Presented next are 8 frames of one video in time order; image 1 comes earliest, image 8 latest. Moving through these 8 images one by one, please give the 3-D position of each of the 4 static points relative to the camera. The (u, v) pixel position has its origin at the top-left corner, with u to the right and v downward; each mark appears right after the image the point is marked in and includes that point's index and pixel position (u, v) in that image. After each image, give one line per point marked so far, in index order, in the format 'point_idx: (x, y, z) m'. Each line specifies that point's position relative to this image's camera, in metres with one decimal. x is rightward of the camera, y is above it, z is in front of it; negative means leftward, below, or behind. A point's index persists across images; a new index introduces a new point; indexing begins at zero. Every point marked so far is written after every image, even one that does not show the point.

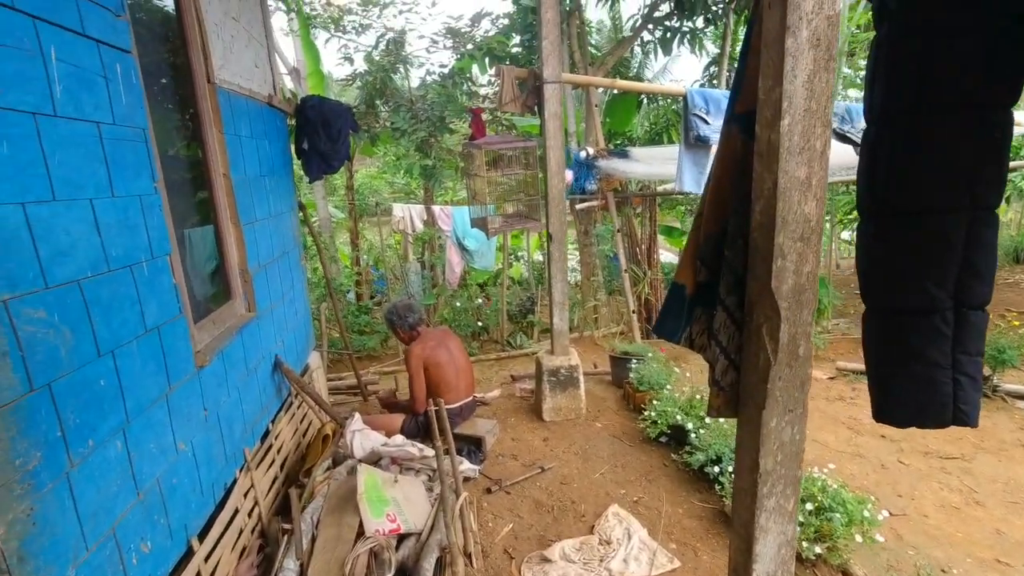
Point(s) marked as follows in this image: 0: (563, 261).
0: (+0.4, +0.2, +4.3) m
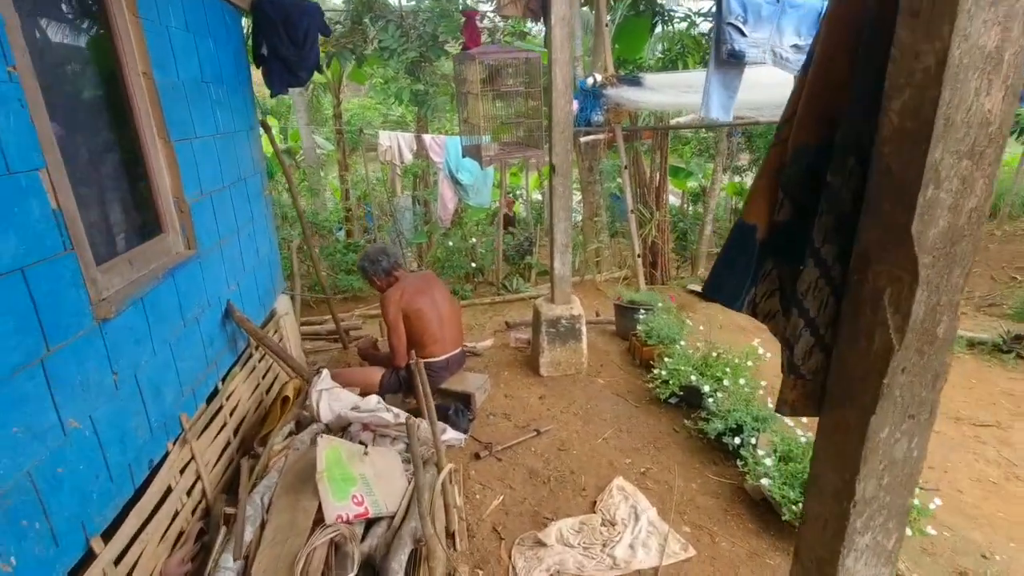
0: (+0.4, +0.6, +3.8) m
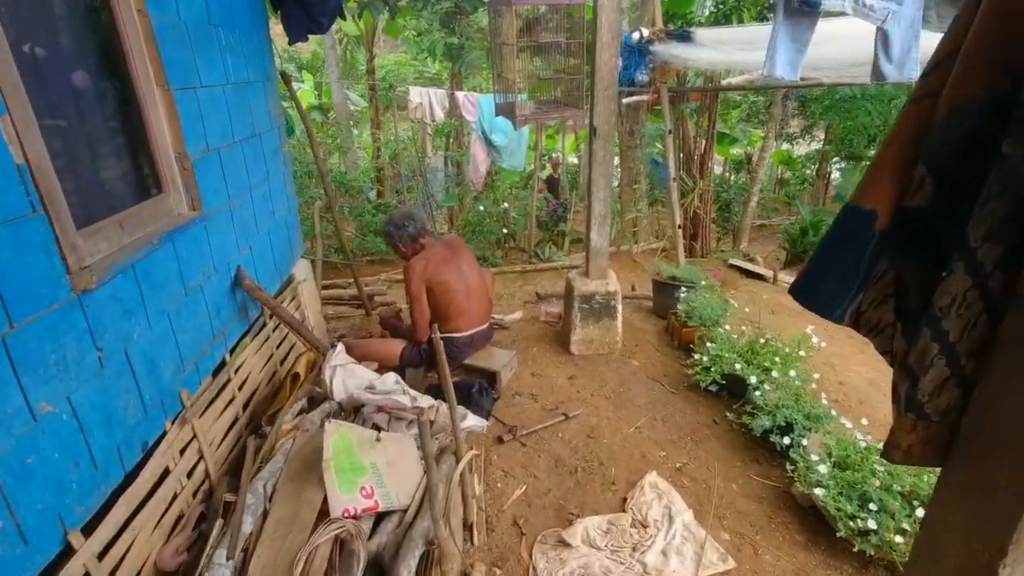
0: (+0.6, +0.8, +3.4) m
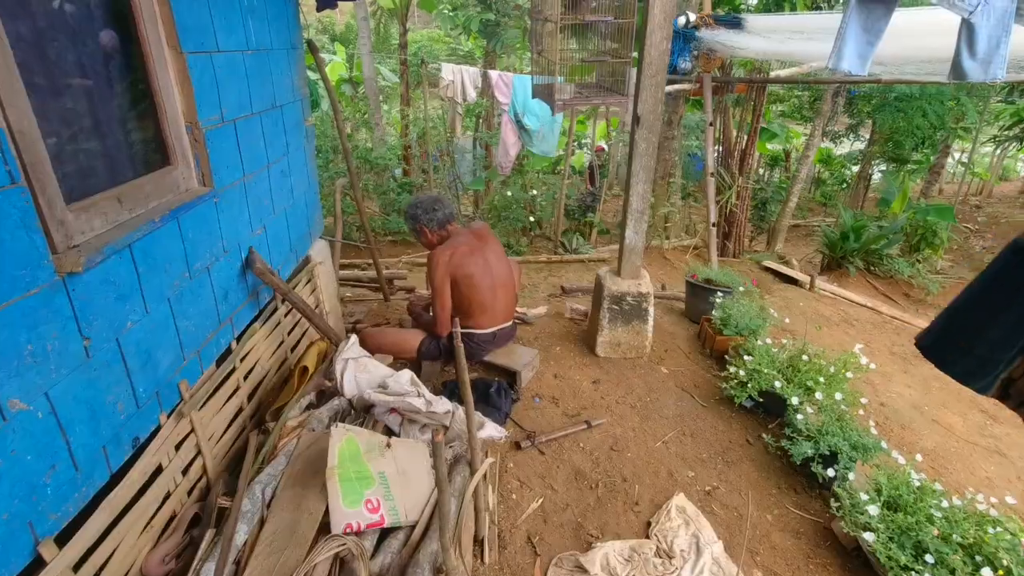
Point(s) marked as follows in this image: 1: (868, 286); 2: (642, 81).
0: (+0.8, +0.7, +3.2) m
1: (+4.6, 0.0, +7.2) m
2: (+0.7, +1.1, +3.0) m
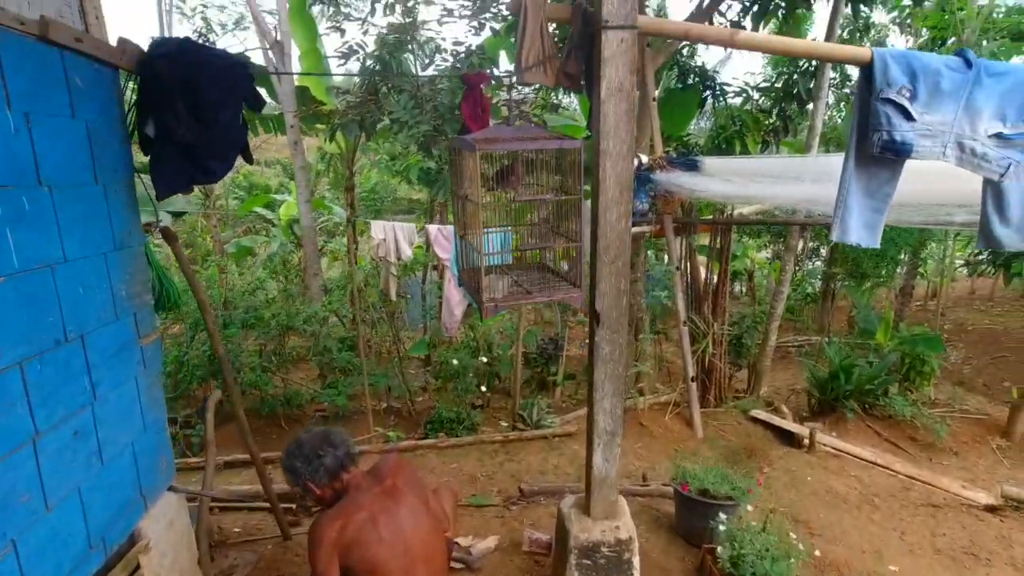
0: (+0.5, -0.3, +2.4) m
1: (+4.1, -1.7, +6.4) m
2: (+0.3, +0.1, +2.3) m
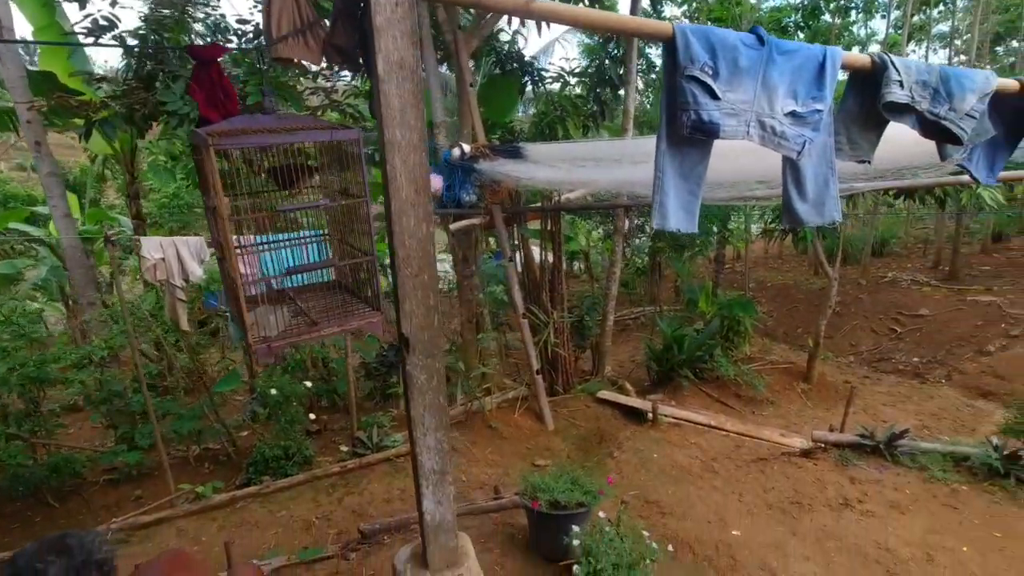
0: (-0.3, -0.4, +2.0) m
1: (+2.3, -1.3, +6.9) m
2: (-0.4, 0.0, +1.9) m
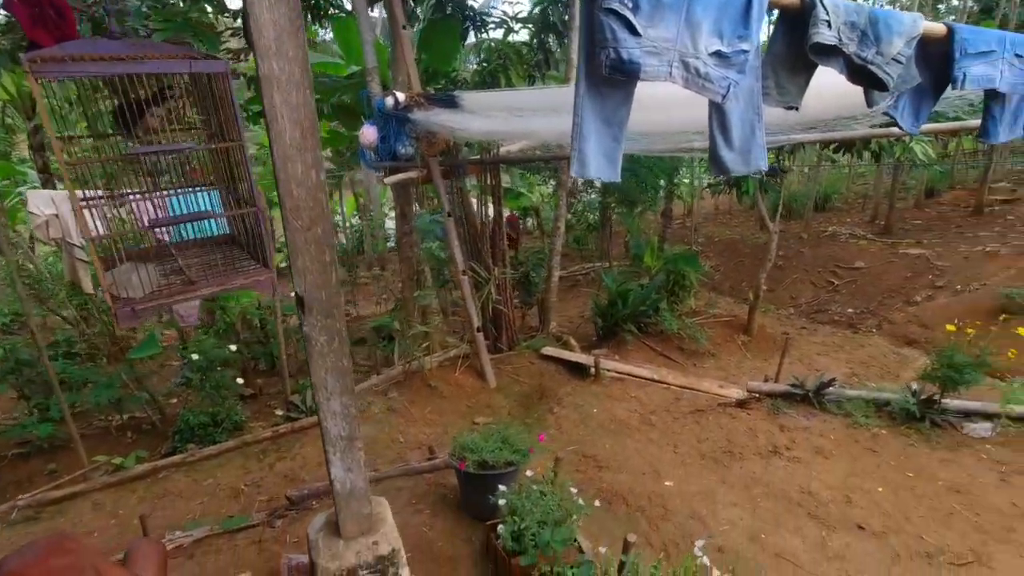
0: (-0.6, -0.2, +1.9) m
1: (+1.7, -0.8, +7.0) m
2: (-0.7, +0.2, +1.7) m
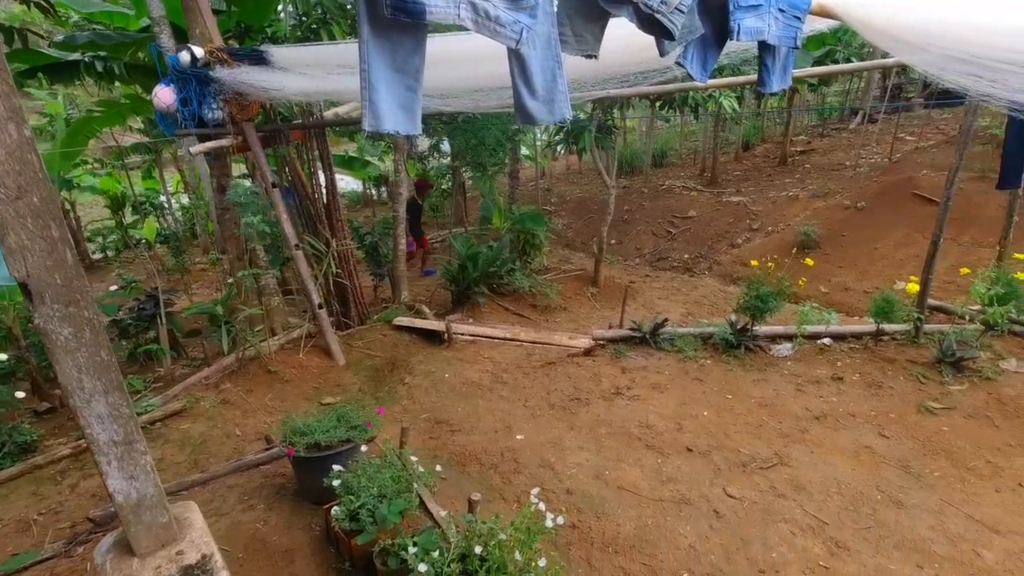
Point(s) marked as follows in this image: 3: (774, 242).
0: (-1.2, -0.2, +1.6) m
1: (-0.1, -0.3, +7.1) m
2: (-1.3, +0.2, +1.4) m
3: (+4.2, +0.7, +9.1) m
